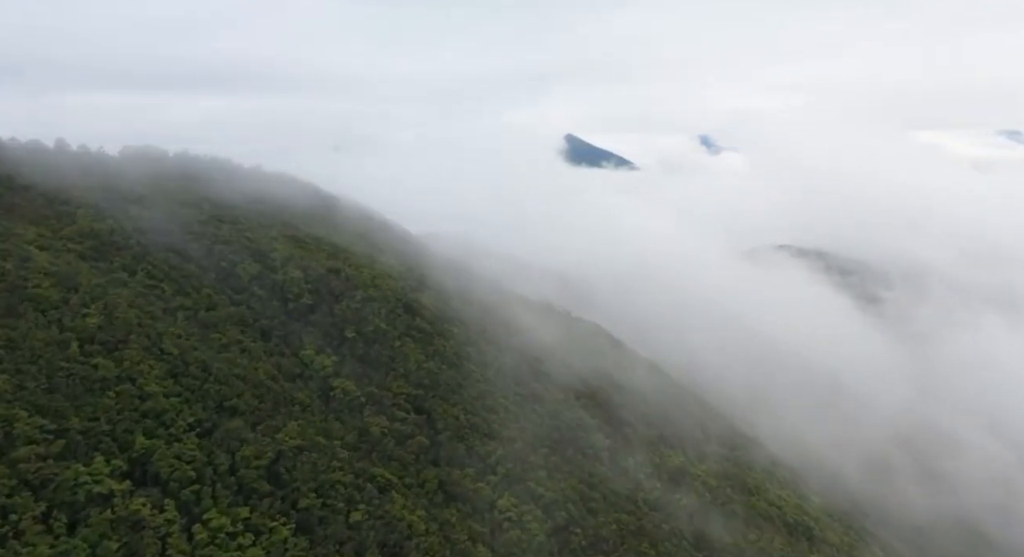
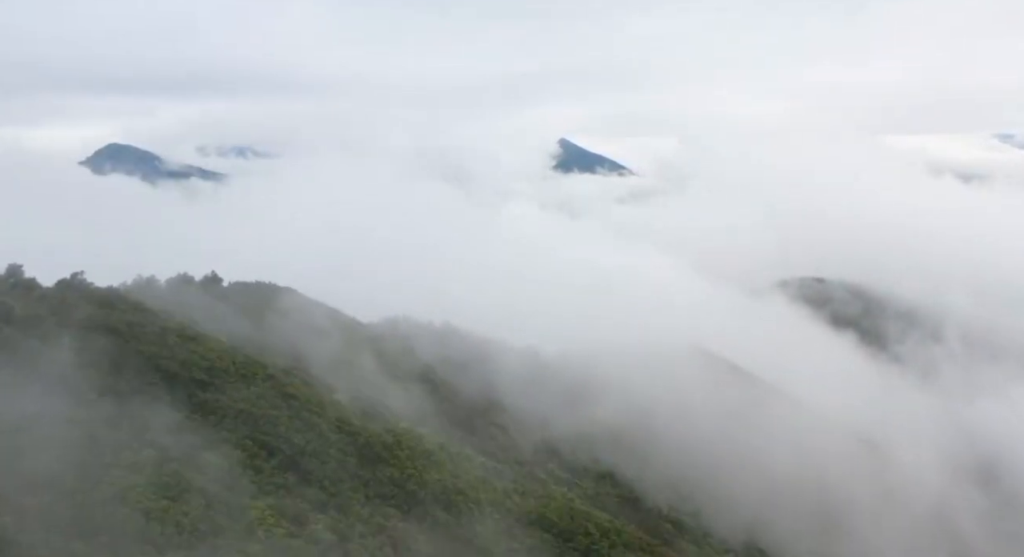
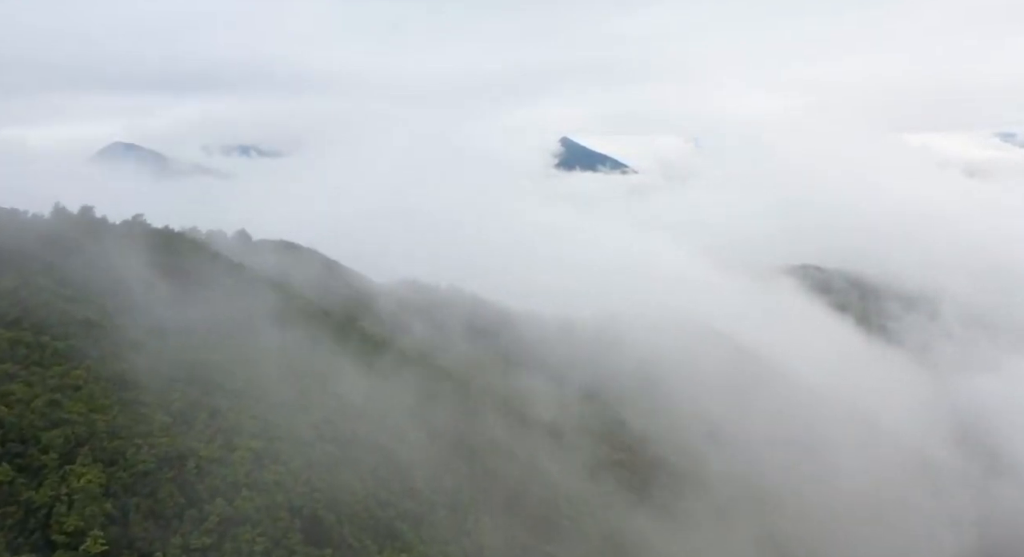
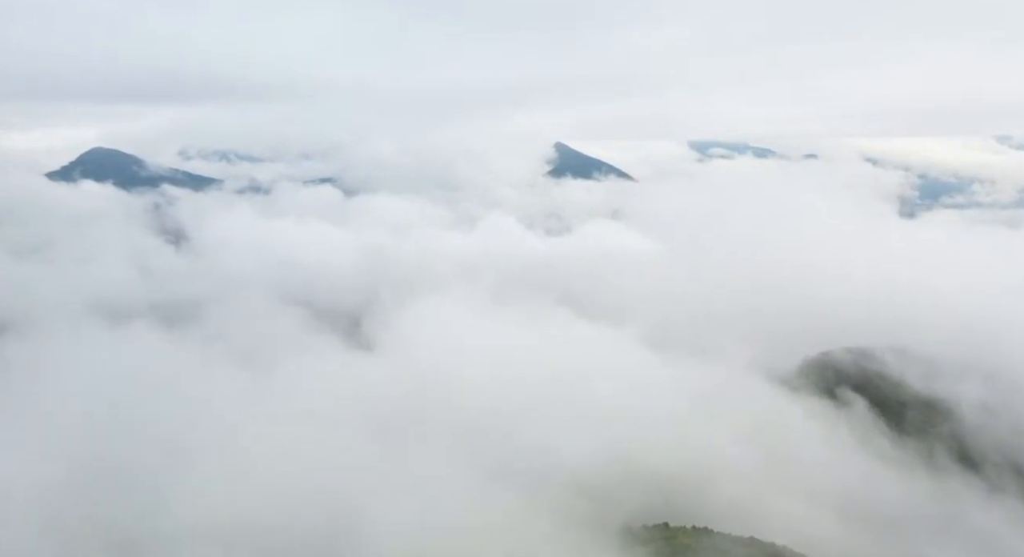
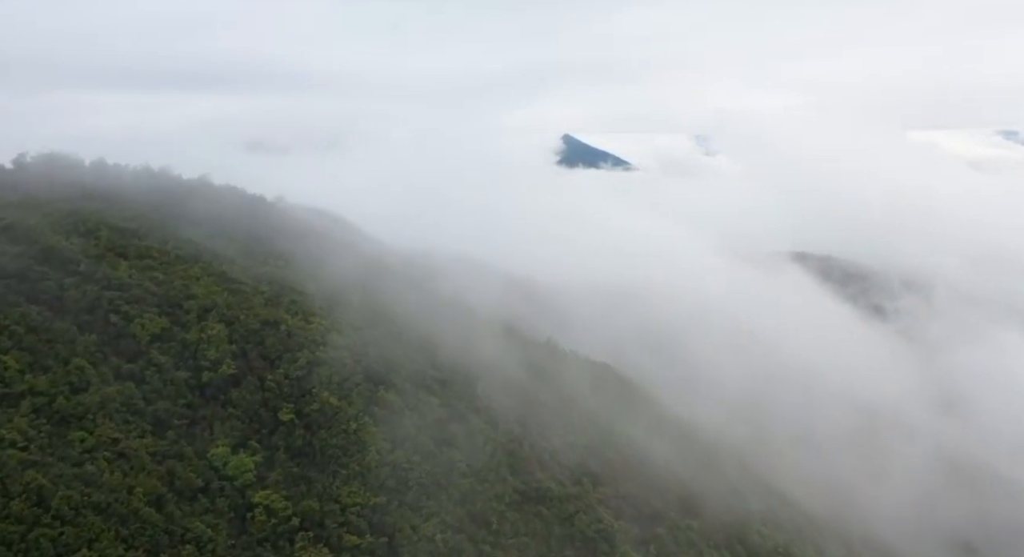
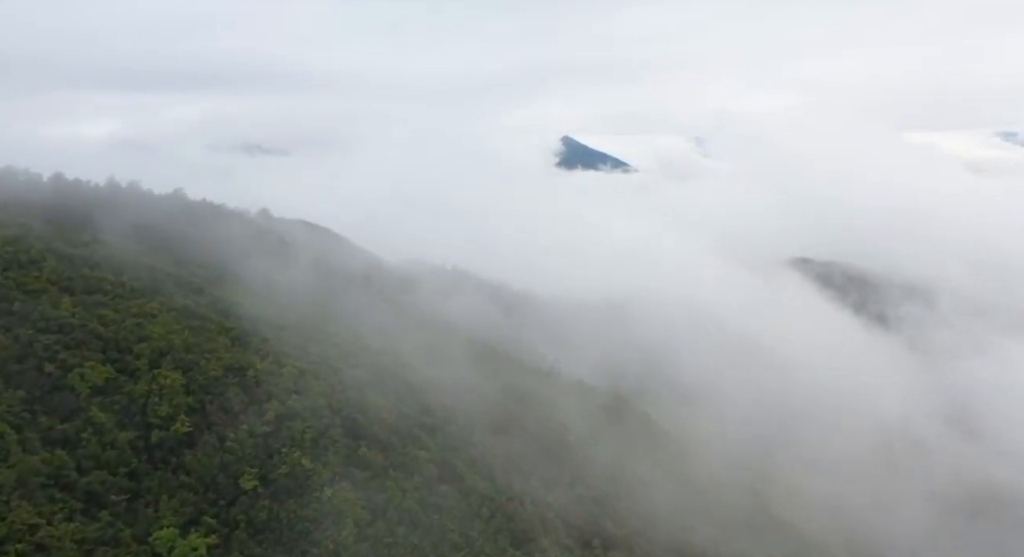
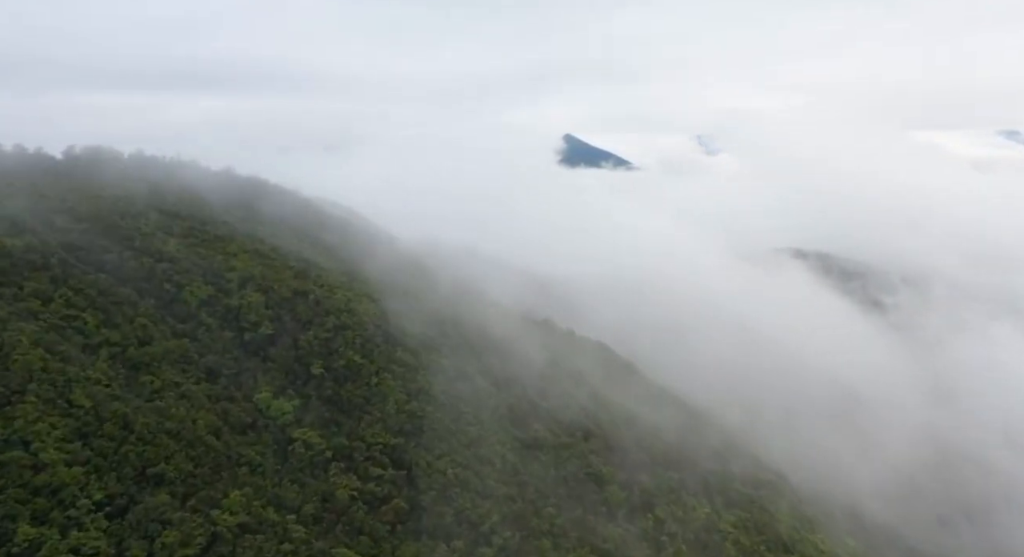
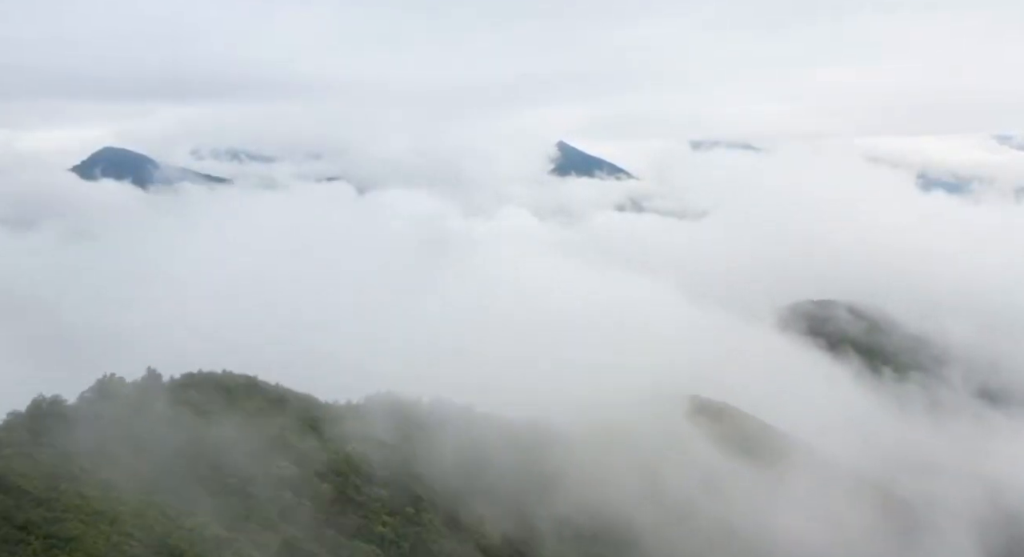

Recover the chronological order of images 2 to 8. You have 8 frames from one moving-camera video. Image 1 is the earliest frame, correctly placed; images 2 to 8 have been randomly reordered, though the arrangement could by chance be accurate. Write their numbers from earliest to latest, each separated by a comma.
7, 5, 6, 3, 2, 8, 4
